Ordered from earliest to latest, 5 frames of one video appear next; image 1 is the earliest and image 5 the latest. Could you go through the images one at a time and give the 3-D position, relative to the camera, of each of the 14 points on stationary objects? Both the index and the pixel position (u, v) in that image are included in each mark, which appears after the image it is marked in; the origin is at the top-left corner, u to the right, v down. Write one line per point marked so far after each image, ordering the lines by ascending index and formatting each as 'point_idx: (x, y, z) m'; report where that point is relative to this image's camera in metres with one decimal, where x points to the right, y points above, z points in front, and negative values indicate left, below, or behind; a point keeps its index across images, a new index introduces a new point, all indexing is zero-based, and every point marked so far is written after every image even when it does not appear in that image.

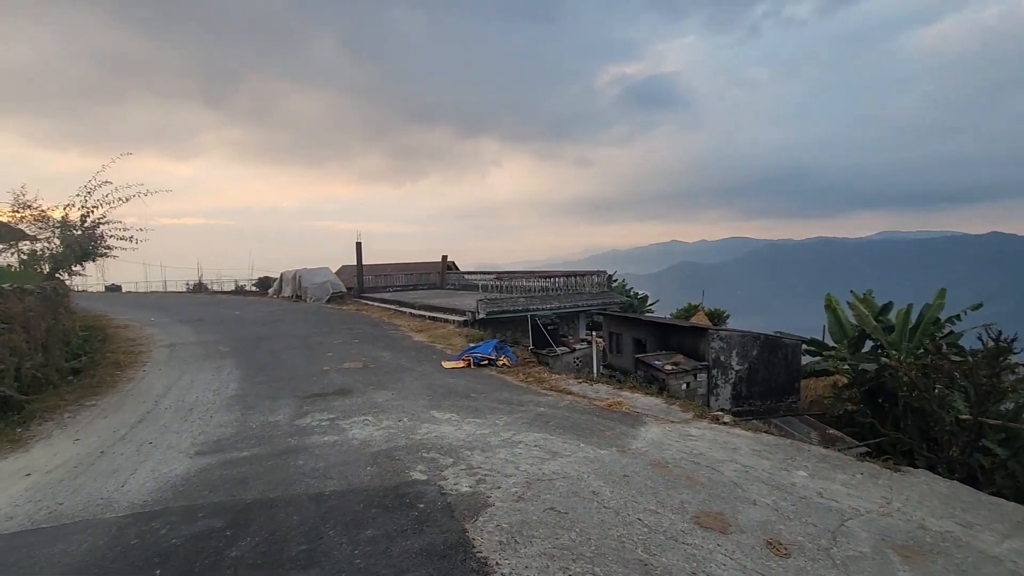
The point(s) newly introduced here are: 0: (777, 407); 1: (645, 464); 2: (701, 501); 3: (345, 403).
0: (+7.2, -3.3, +14.5) m
1: (+1.4, -1.9, +5.6) m
2: (+1.7, -1.9, +4.8) m
3: (-2.5, -1.7, +7.9) m
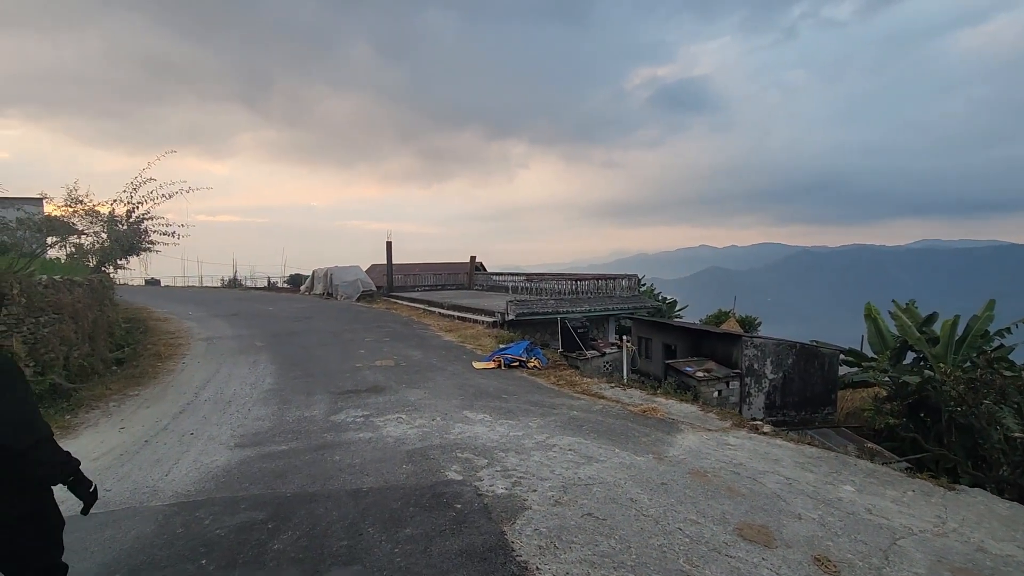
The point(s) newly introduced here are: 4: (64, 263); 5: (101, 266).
0: (+8.0, -3.5, +14.0) m
1: (+1.8, -1.9, +5.5) m
2: (+2.0, -2.0, +4.6) m
3: (-2.0, -1.7, +8.0) m
4: (-9.6, +0.5, +11.2) m
5: (-10.1, +0.5, +12.9) m
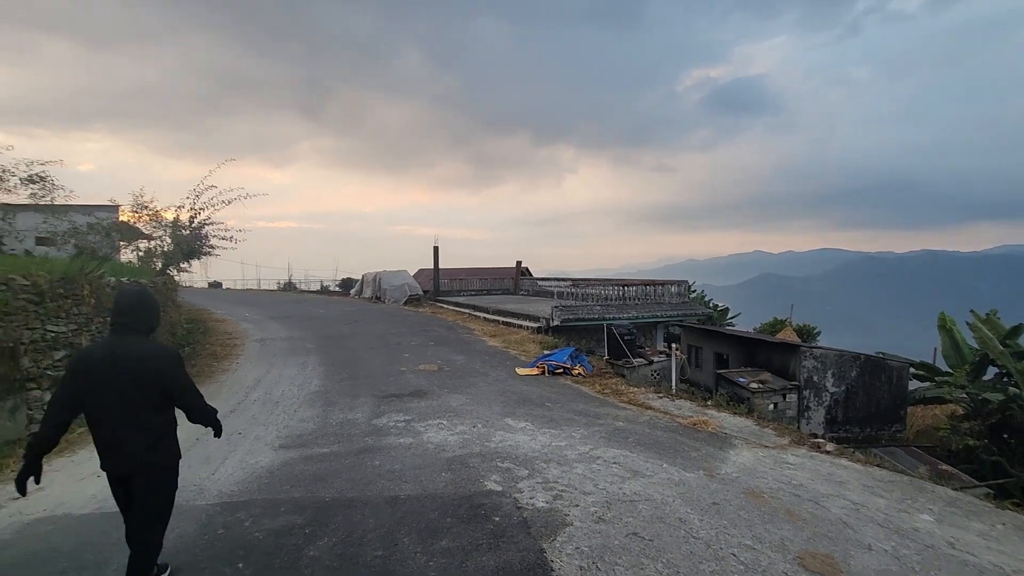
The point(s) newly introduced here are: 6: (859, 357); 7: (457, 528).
0: (+9.1, -3.7, +13.1) m
1: (+2.2, -2.0, +5.2) m
2: (+2.4, -2.0, +4.3) m
3: (-1.4, -1.8, +7.9) m
4: (-8.6, +0.5, +11.9) m
5: (-8.9, +0.5, +13.6) m
6: (+8.6, -1.7, +13.0) m
7: (-0.4, -1.9, +4.1) m
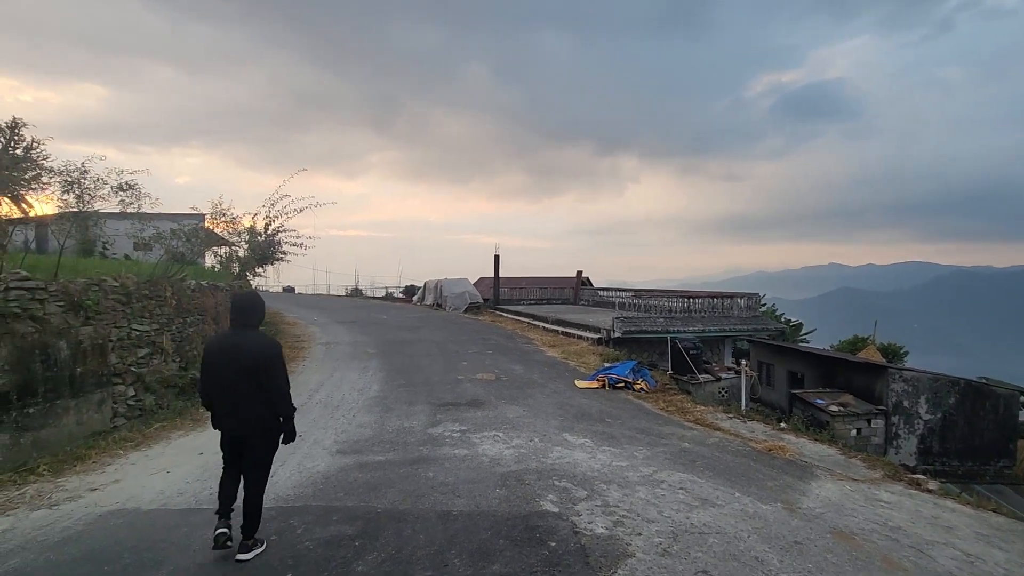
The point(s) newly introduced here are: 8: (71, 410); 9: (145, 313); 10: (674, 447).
0: (+10.4, -4.1, +11.7) m
1: (+2.7, -2.1, +4.6) m
2: (+2.8, -2.2, +3.7) m
3: (-0.5, -1.9, +7.8) m
4: (-7.2, +0.4, +12.5) m
5: (-7.4, +0.4, +14.3) m
6: (+9.9, -2.1, +11.7) m
7: (0.0, -1.9, +3.9) m
8: (-5.5, -1.5, +6.6) m
9: (-5.6, -0.4, +8.1) m
10: (+2.1, -2.0, +6.7) m
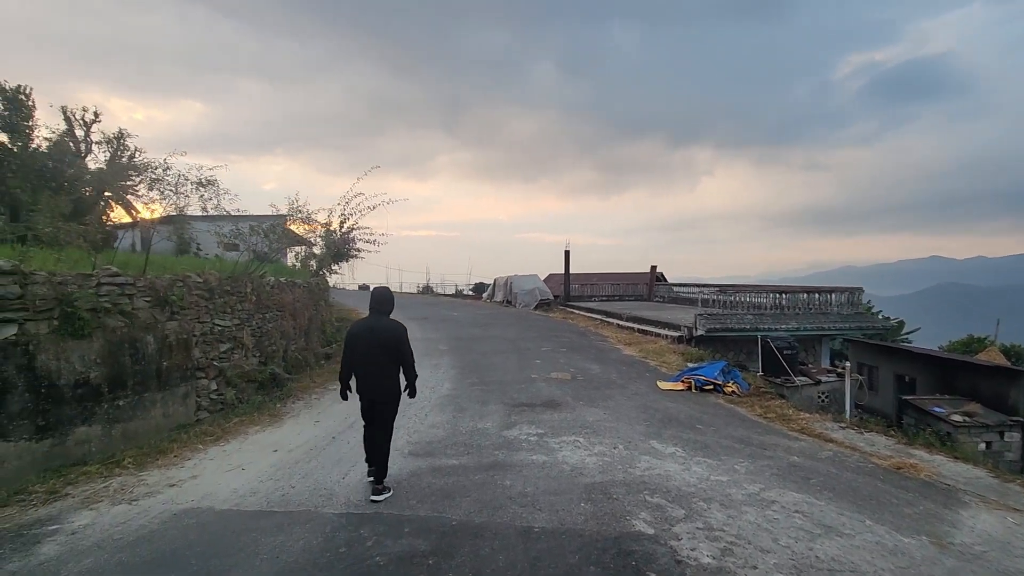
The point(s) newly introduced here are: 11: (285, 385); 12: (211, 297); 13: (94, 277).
0: (+12.0, -3.9, +9.8) m
1: (+3.4, -2.0, +3.7) m
2: (+3.3, -2.1, +2.8) m
3: (+0.6, -1.8, +7.3) m
4: (-5.4, +0.5, +12.8) m
5: (-5.4, +0.5, +14.6) m
6: (+11.5, -1.9, +9.8) m
7: (+0.6, -1.9, +3.3) m
8: (-4.5, -1.5, +6.7) m
9: (-4.5, -0.3, +8.3) m
10: (+3.0, -1.9, +5.9) m
11: (-4.0, -1.7, +9.3) m
12: (-4.5, -0.1, +7.9) m
13: (-4.8, +0.1, +6.1) m
